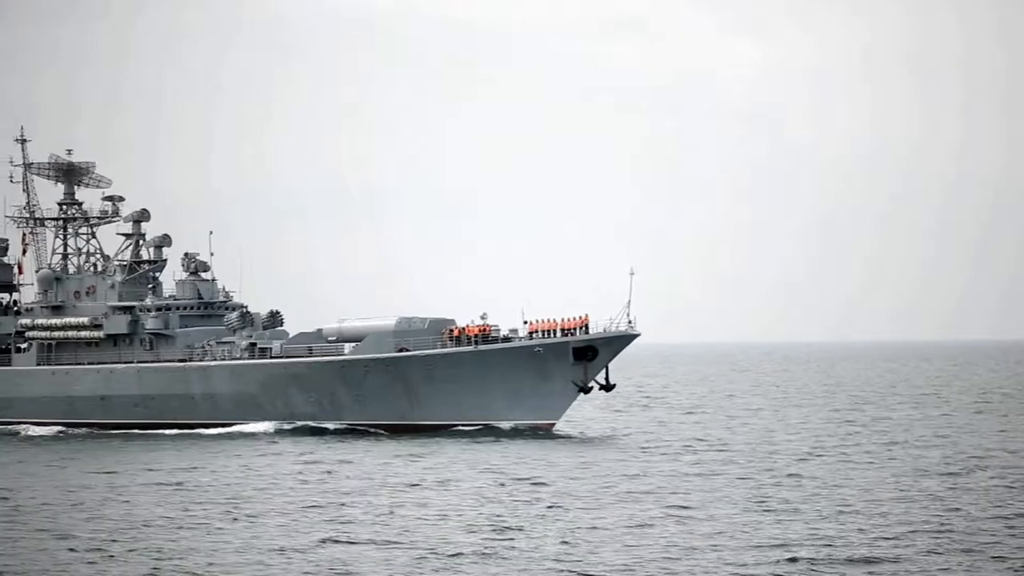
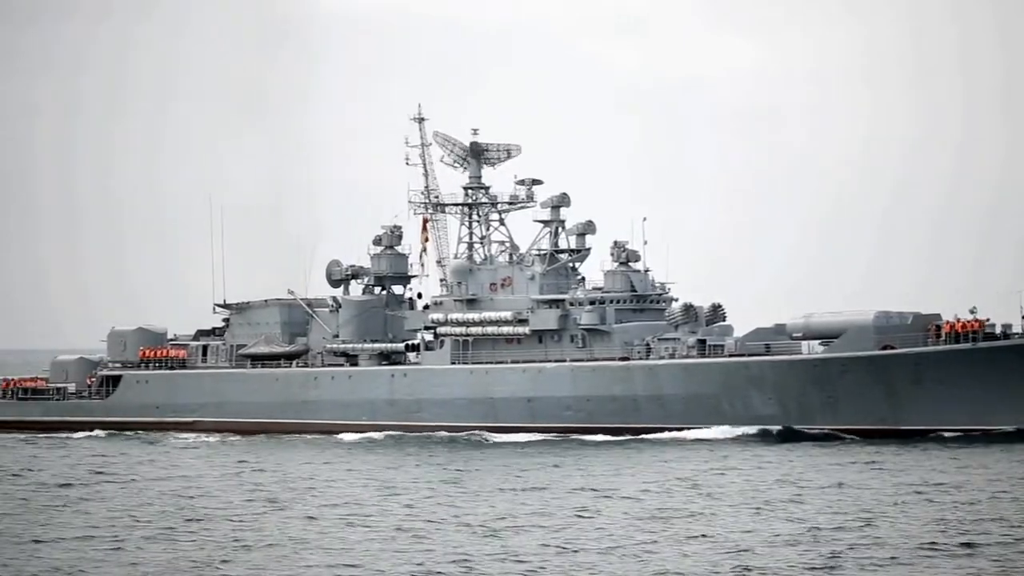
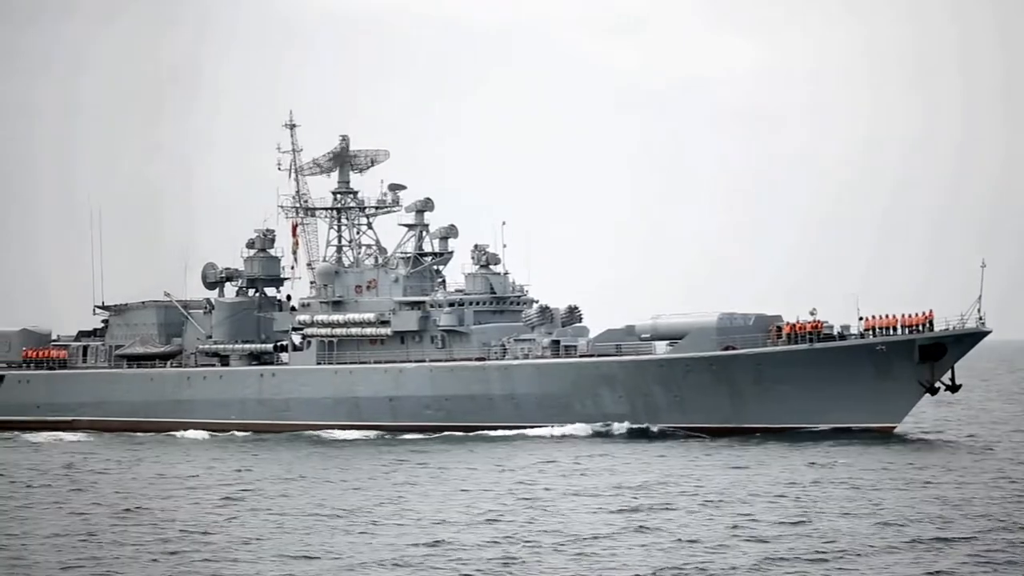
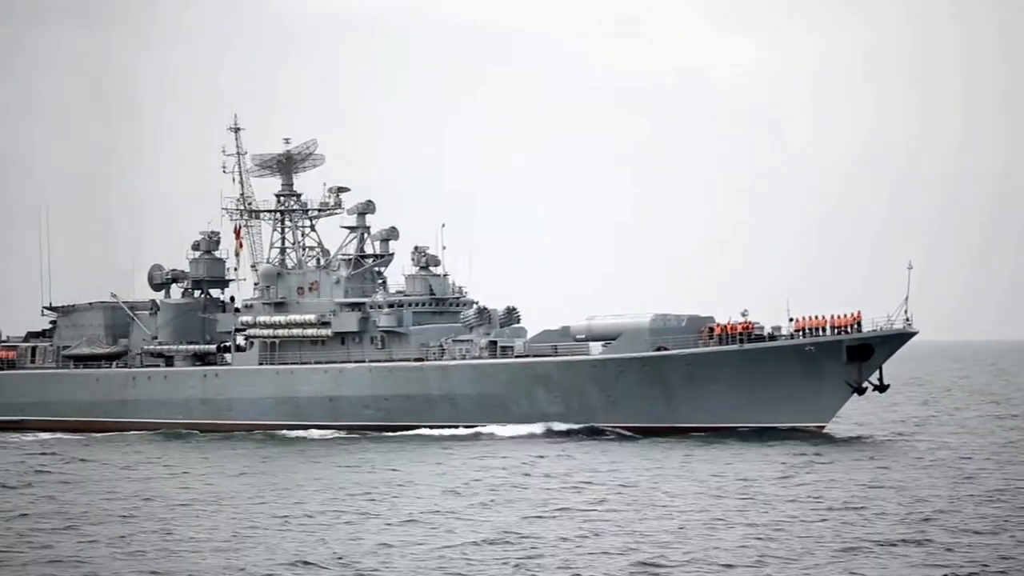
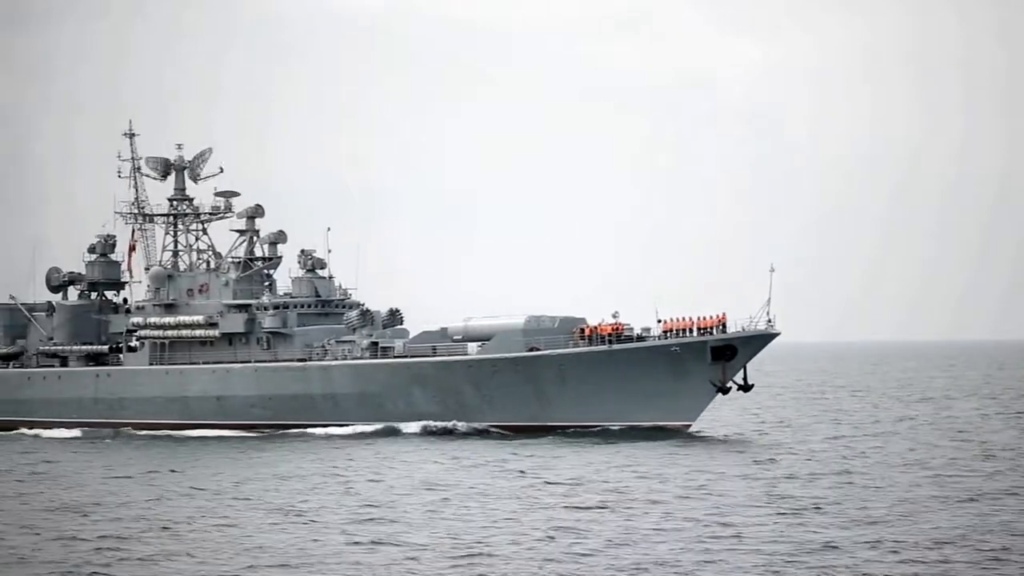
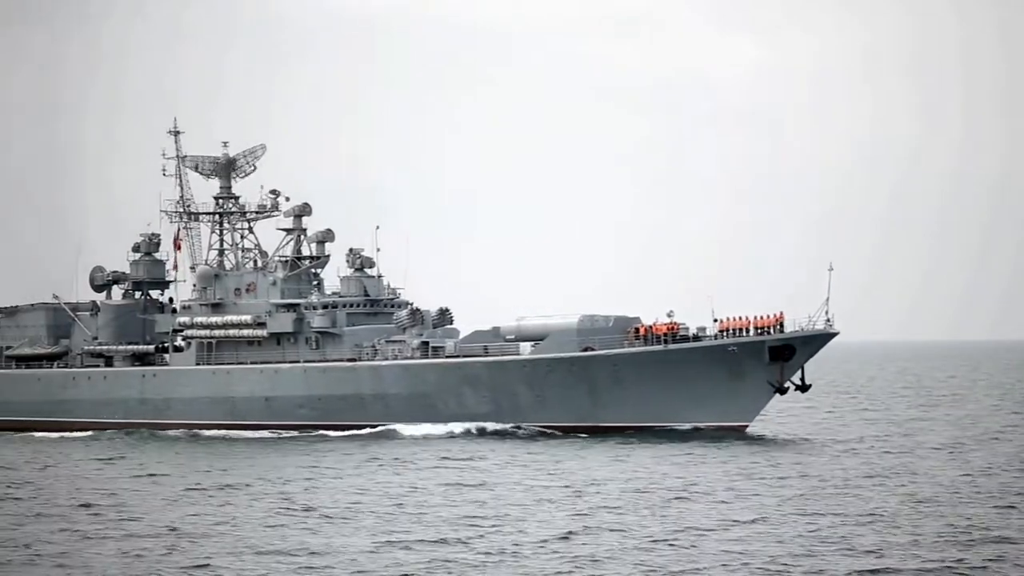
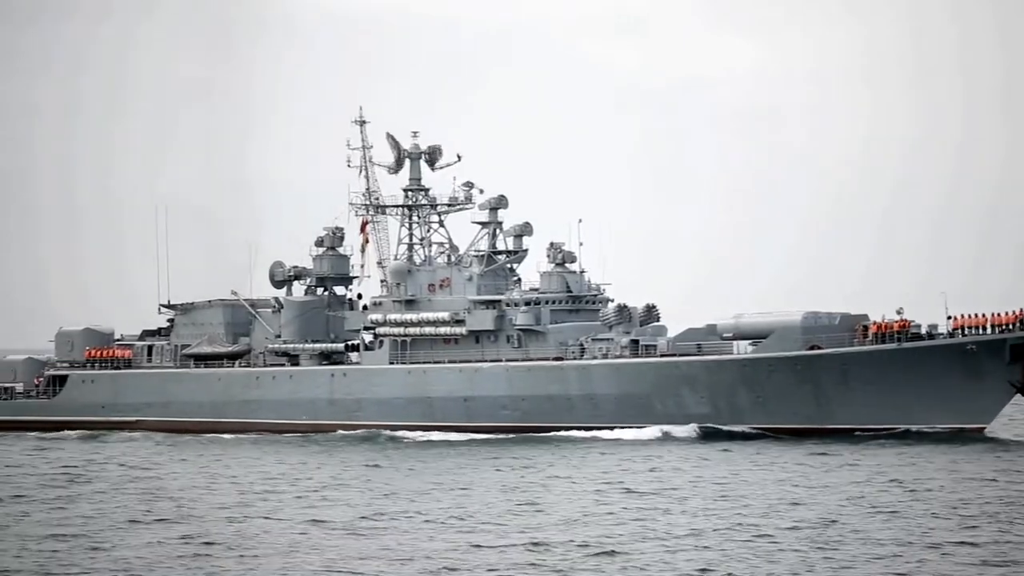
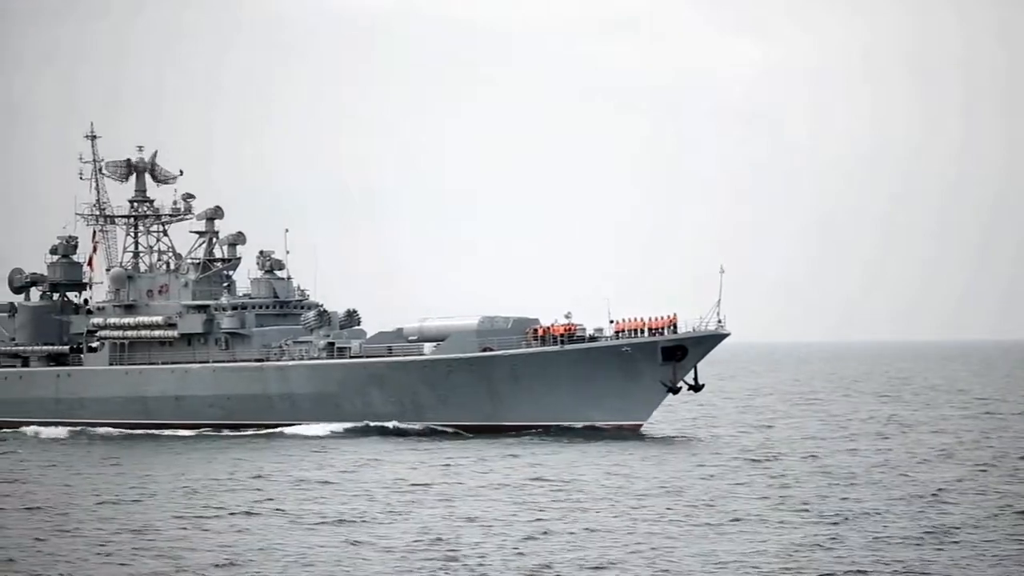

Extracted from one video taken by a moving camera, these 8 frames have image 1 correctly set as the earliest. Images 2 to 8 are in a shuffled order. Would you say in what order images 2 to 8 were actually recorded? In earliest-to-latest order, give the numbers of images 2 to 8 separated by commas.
8, 5, 6, 4, 3, 7, 2
